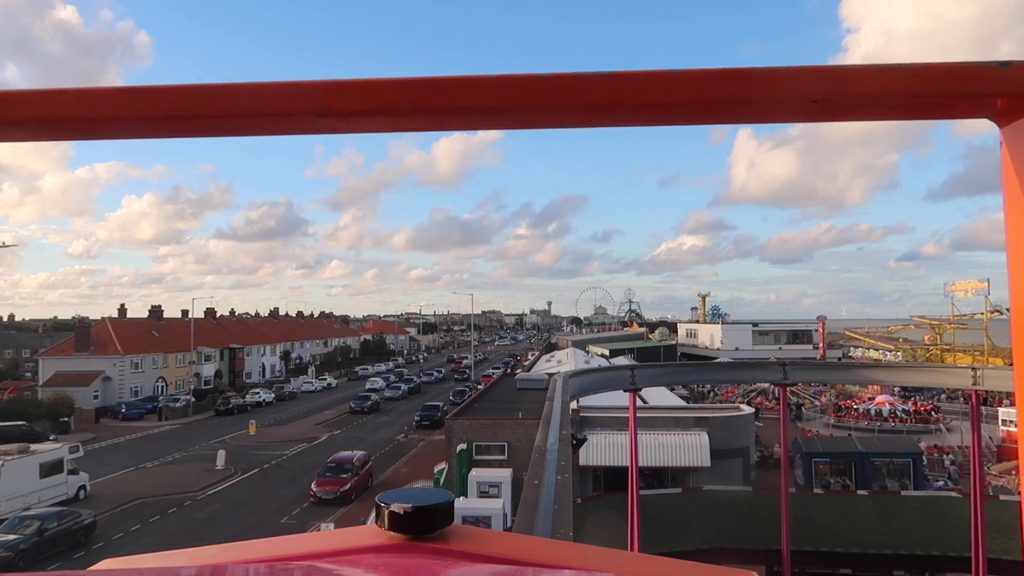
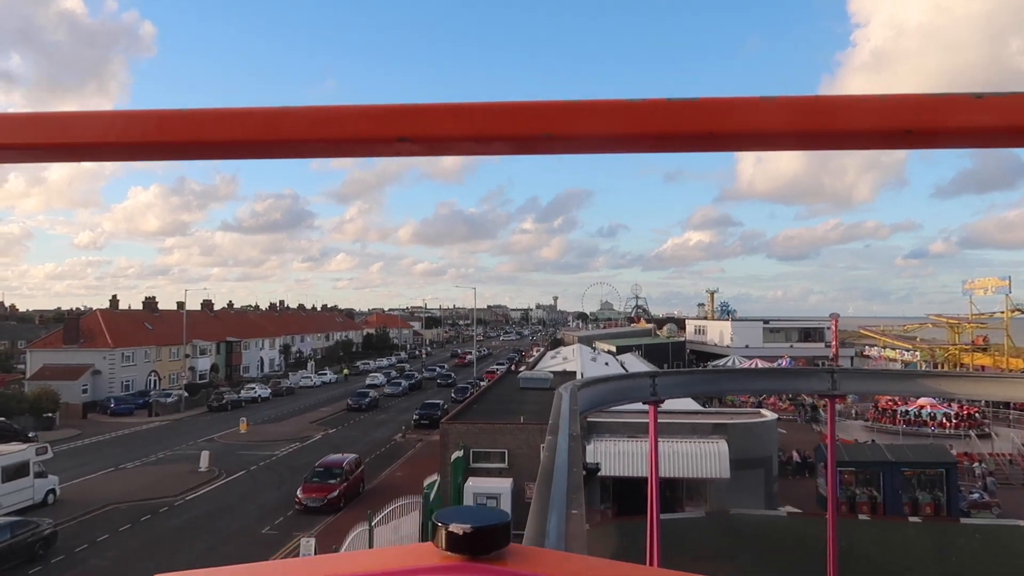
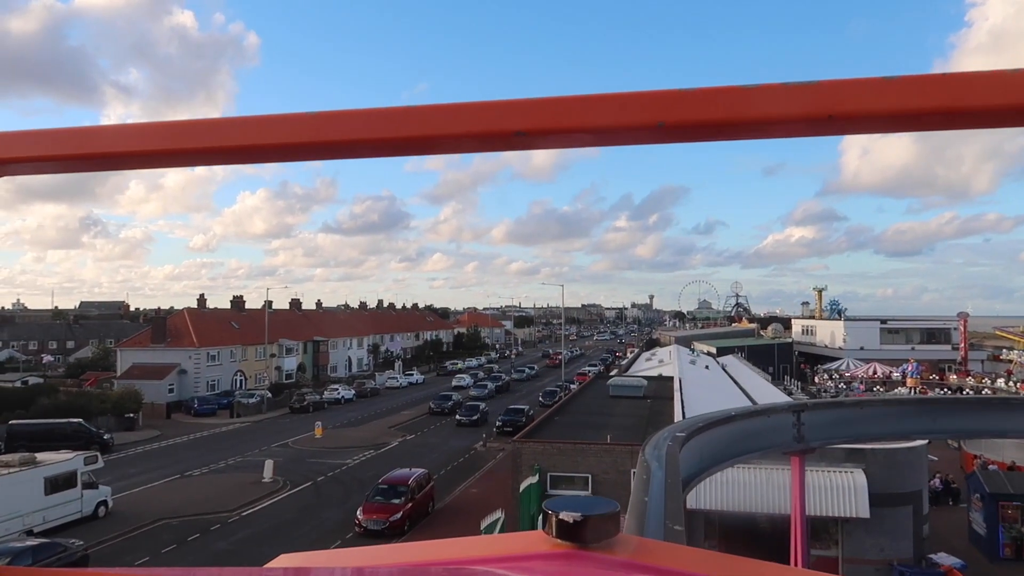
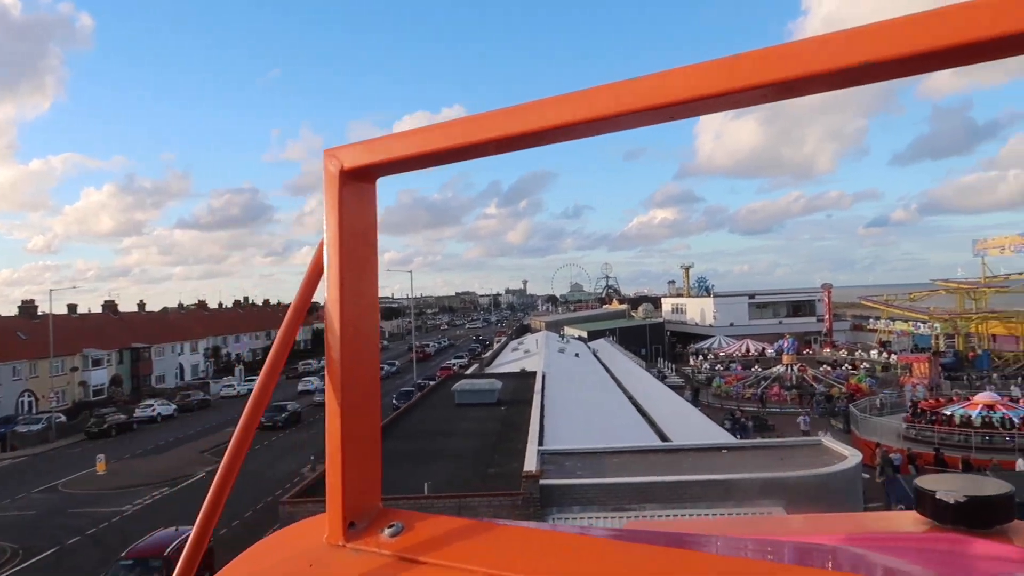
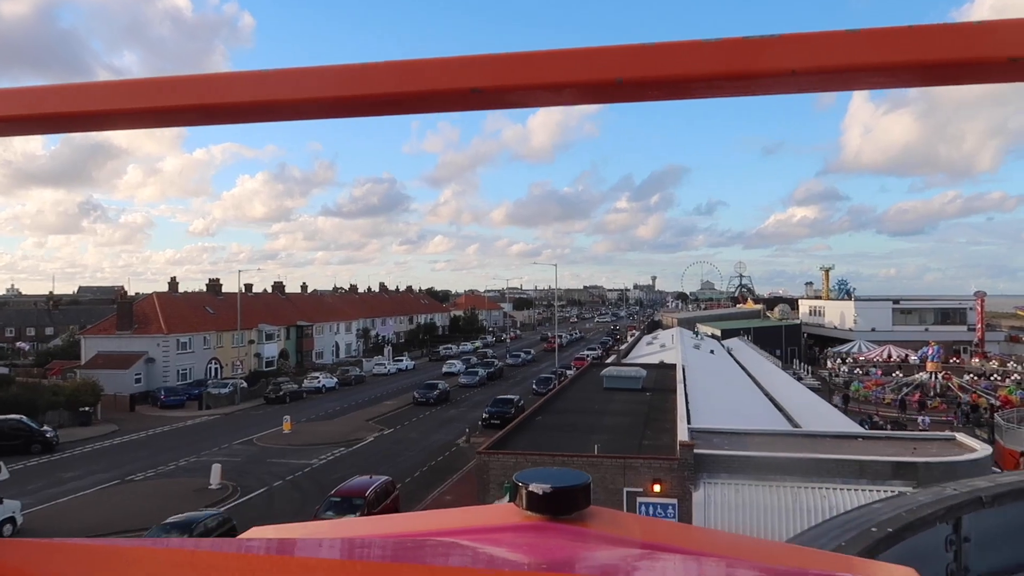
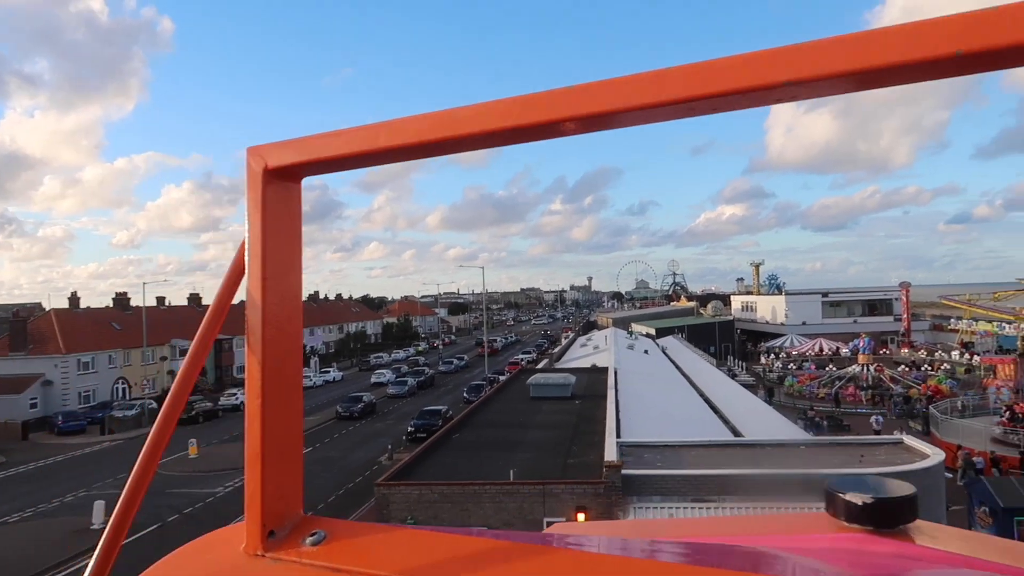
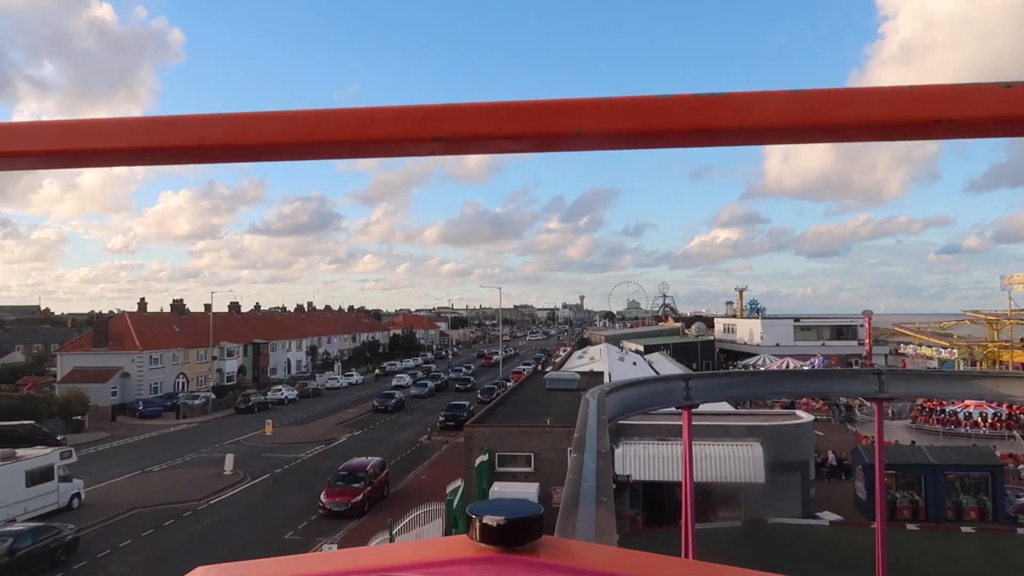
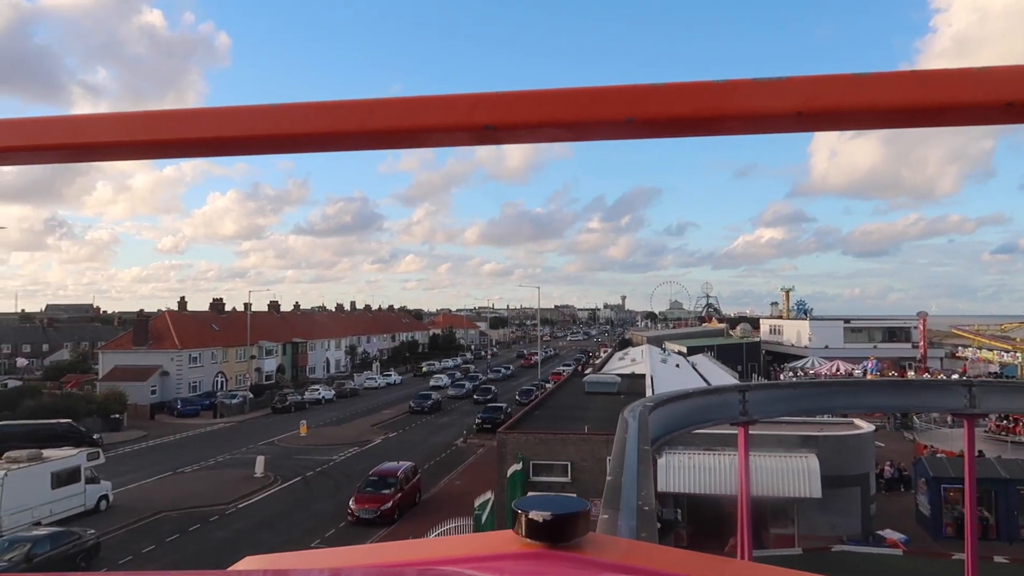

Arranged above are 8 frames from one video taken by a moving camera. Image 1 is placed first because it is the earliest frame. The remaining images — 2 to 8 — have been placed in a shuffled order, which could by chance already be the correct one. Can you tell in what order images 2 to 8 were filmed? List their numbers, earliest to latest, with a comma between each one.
2, 7, 8, 3, 5, 6, 4
